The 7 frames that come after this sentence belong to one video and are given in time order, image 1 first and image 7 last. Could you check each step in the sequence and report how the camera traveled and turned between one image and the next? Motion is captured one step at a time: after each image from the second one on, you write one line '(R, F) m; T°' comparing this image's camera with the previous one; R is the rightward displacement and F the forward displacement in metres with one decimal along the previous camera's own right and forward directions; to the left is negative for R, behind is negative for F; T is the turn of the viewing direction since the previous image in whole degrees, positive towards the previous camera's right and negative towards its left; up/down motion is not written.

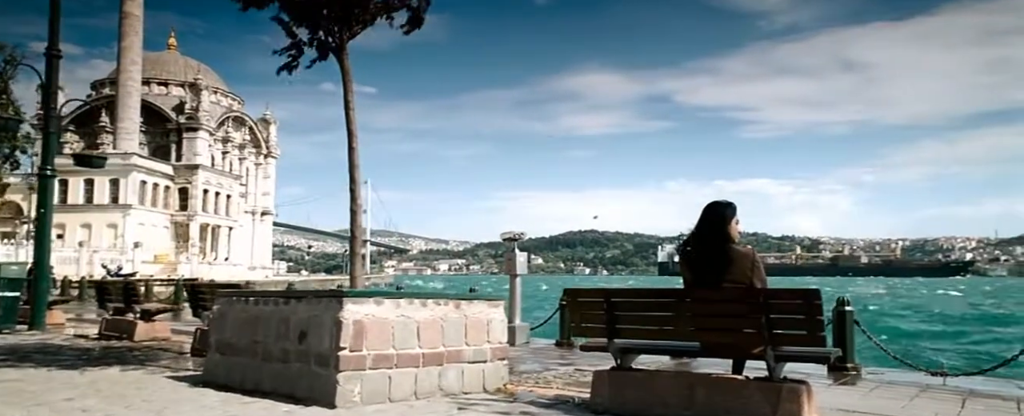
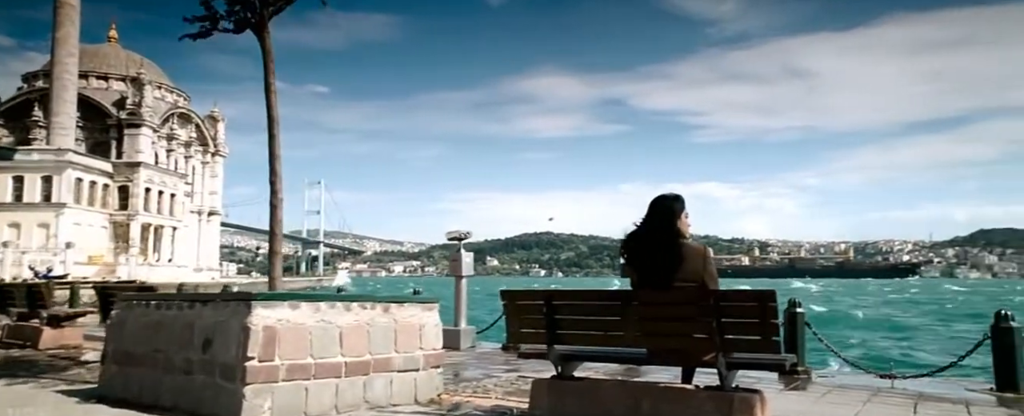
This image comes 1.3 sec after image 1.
(+0.2, +0.3) m; +3°
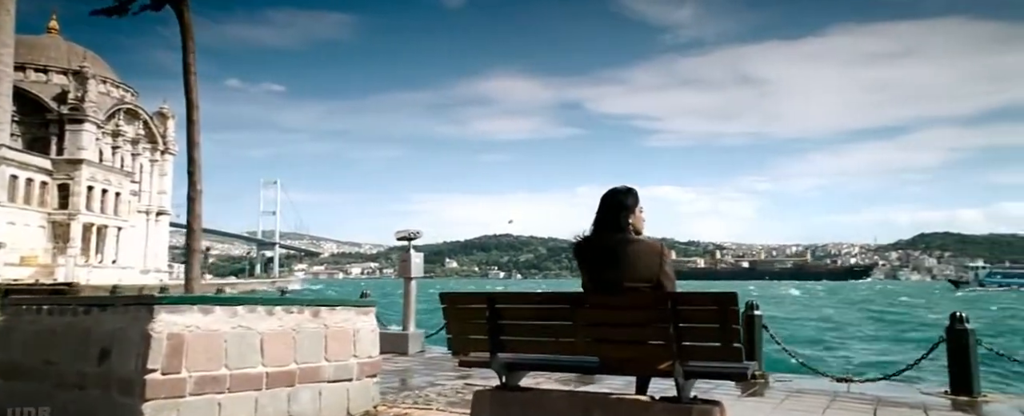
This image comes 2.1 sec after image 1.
(+0.1, +0.4) m; +3°
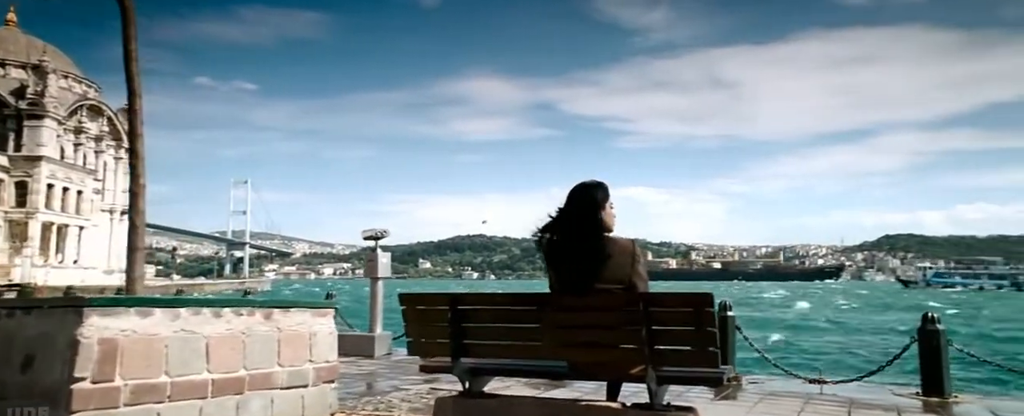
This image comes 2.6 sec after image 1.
(+0.1, +0.2) m; +2°
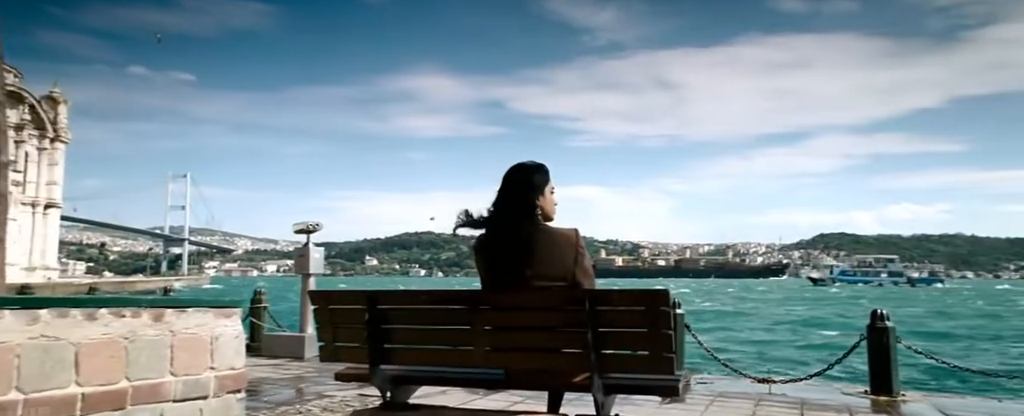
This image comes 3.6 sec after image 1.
(+0.1, +0.5) m; +4°
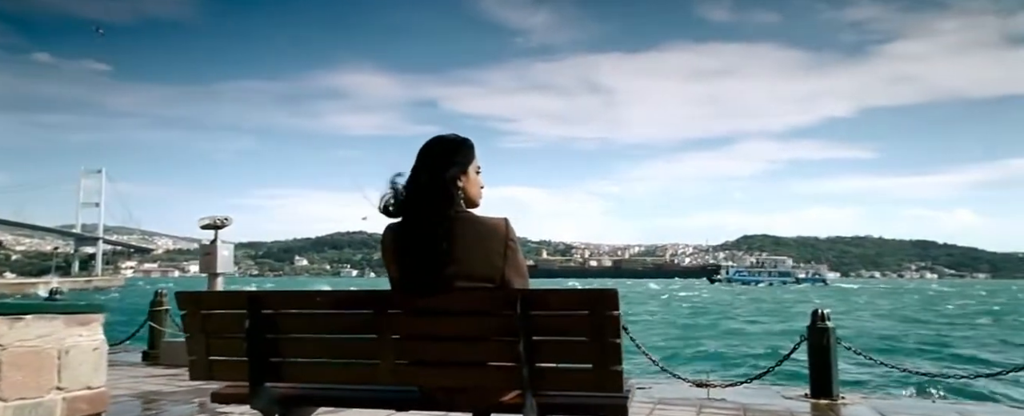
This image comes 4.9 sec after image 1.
(+0.1, +0.6) m; +5°
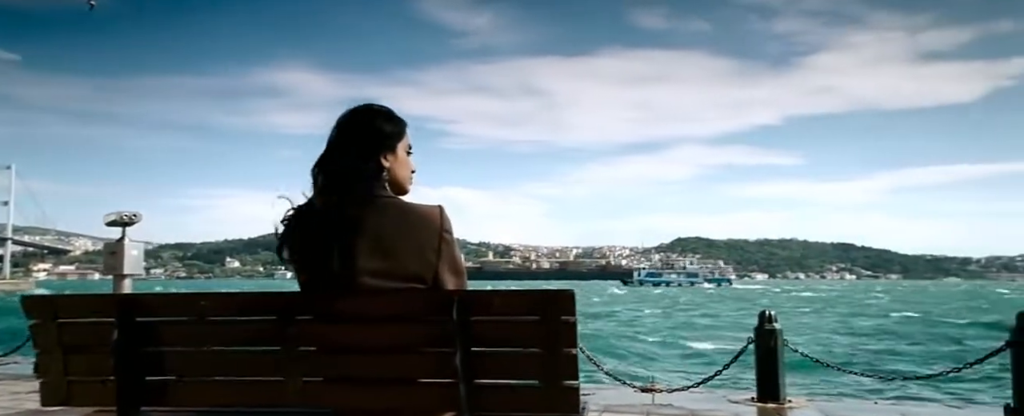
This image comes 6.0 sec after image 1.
(0.0, +0.5) m; +5°
